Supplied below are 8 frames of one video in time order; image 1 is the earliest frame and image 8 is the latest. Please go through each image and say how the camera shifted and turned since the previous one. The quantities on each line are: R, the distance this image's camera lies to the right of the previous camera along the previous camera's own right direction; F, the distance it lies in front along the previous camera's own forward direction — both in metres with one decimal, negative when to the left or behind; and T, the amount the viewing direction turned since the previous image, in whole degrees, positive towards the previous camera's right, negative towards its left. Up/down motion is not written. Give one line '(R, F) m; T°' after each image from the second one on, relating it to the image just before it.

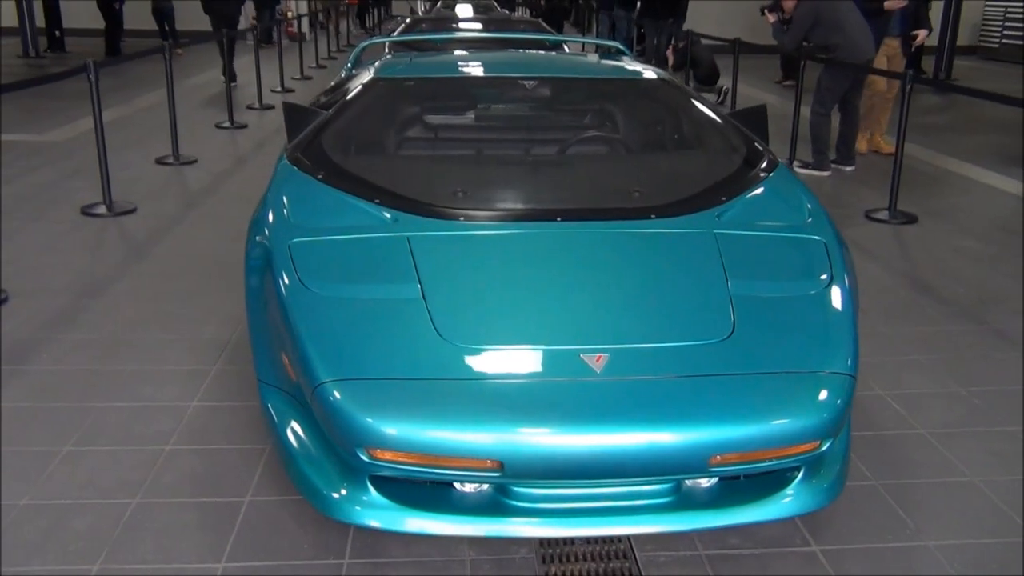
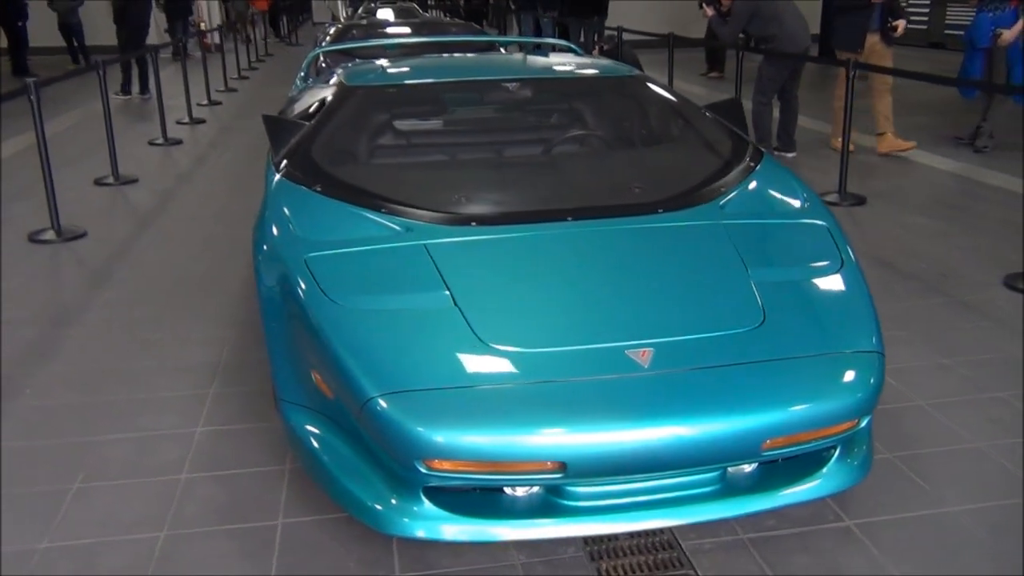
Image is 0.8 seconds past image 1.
(-0.3, 0.0) m; +5°
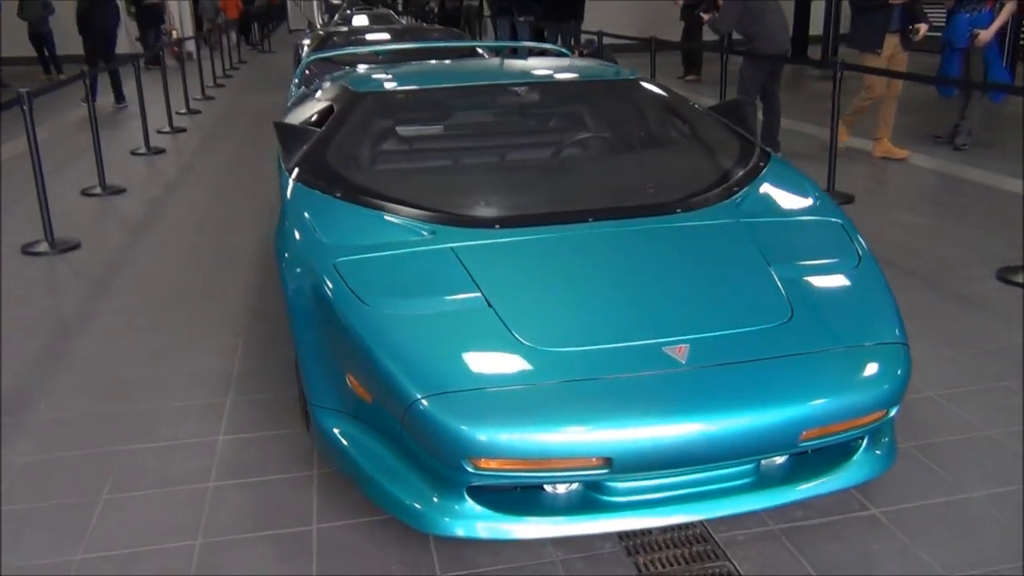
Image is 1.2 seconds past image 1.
(-0.1, 0.0) m; +2°
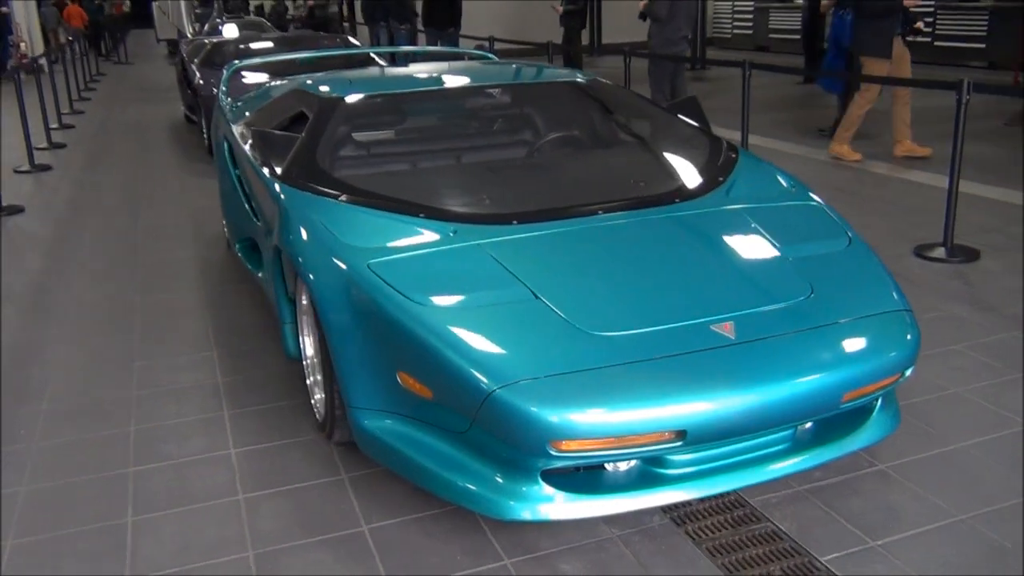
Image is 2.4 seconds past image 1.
(-0.5, 0.0) m; +9°
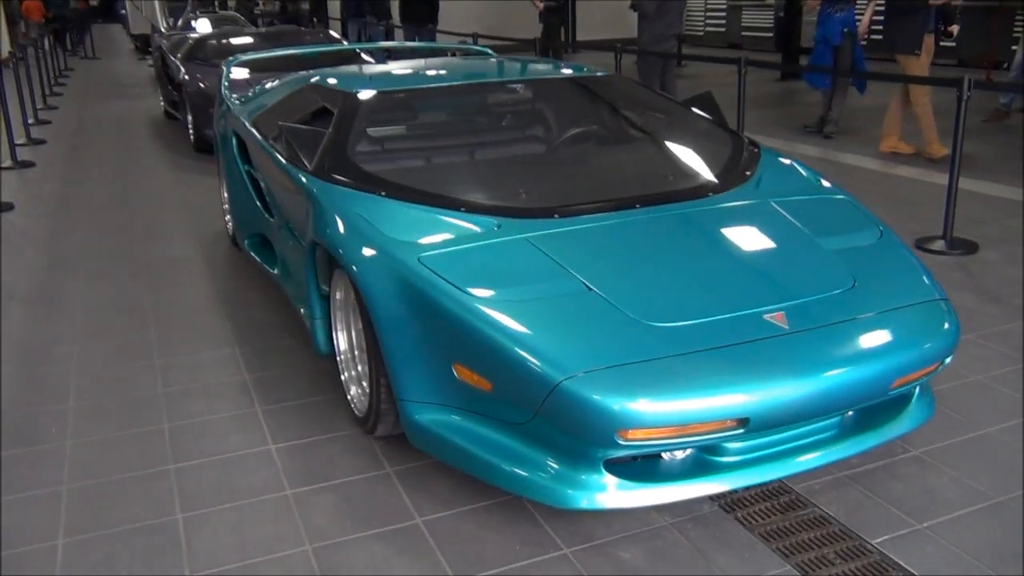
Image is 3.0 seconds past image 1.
(-0.2, 0.0) m; +2°
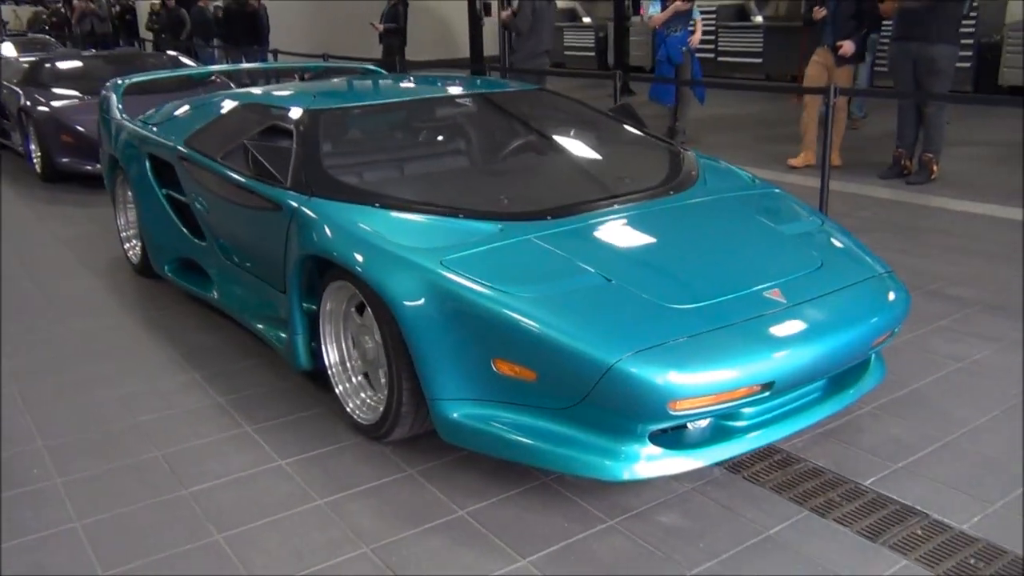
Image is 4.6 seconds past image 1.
(-0.6, -0.1) m; +12°
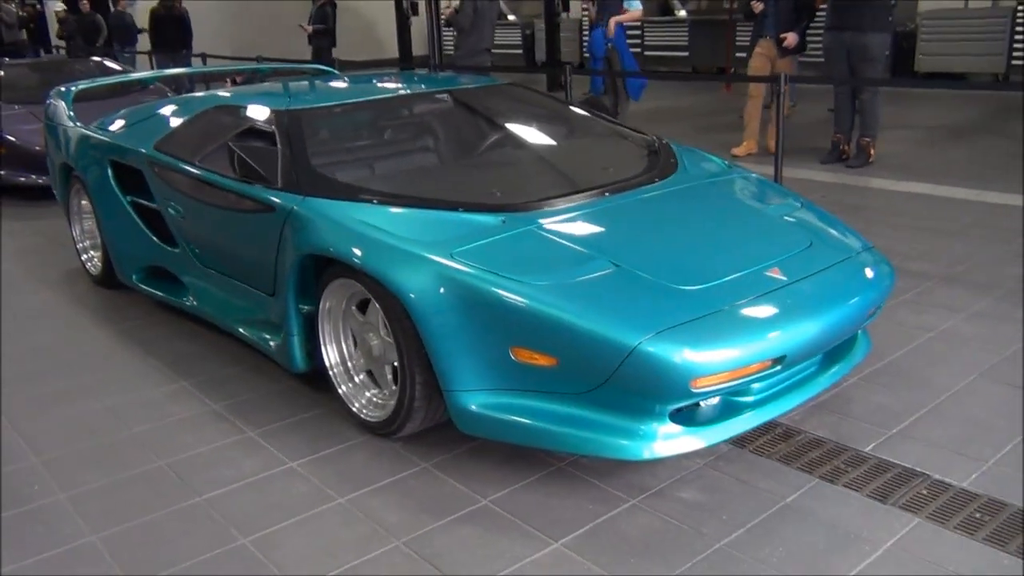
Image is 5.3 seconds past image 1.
(-0.2, 0.0) m; +5°
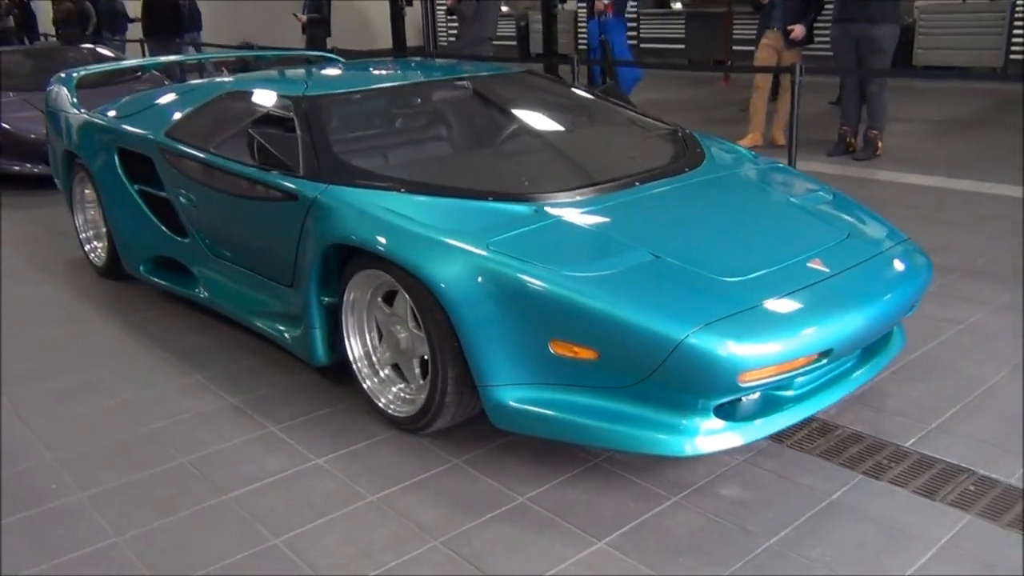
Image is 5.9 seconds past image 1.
(-0.1, +0.1) m; +1°
